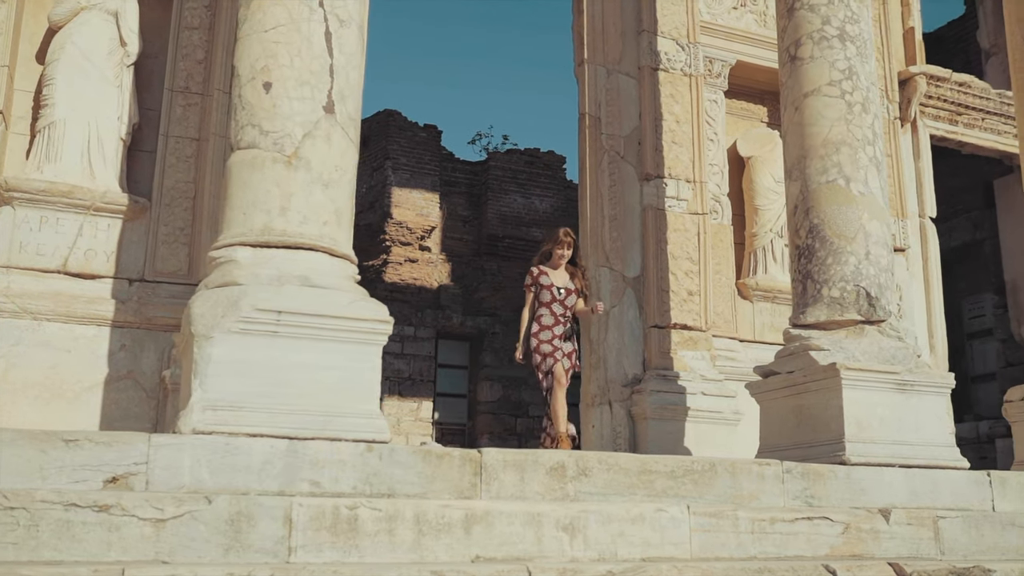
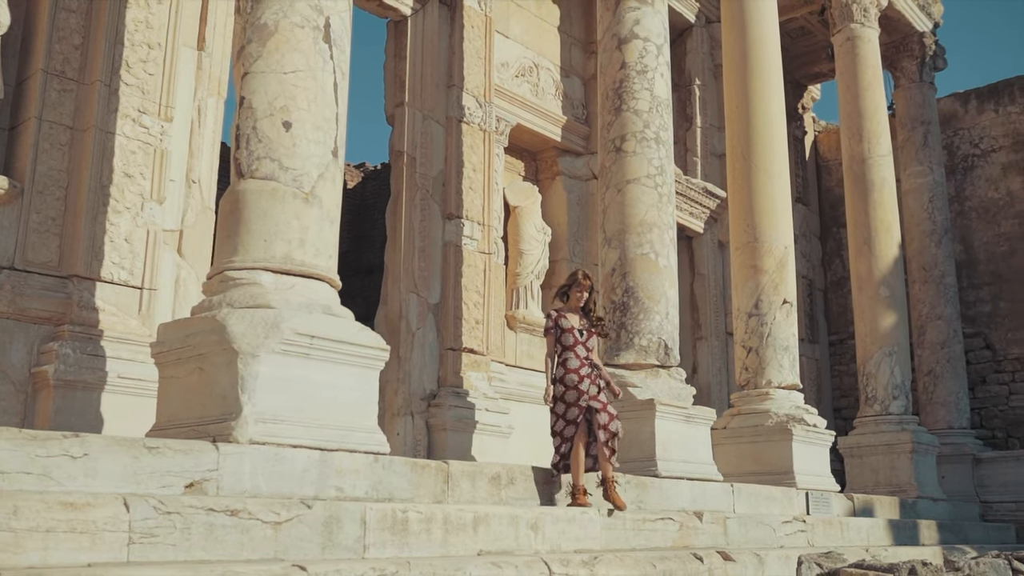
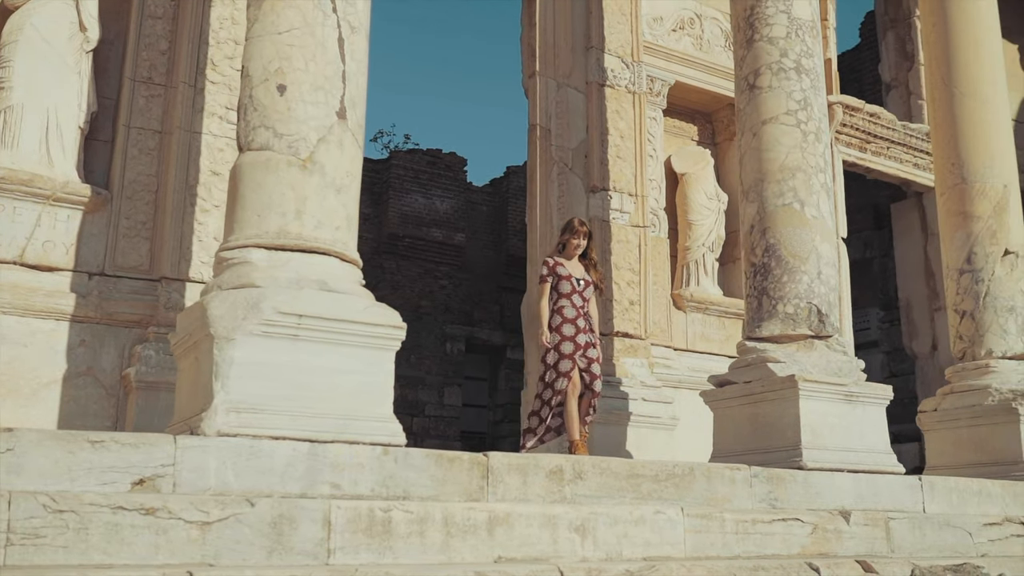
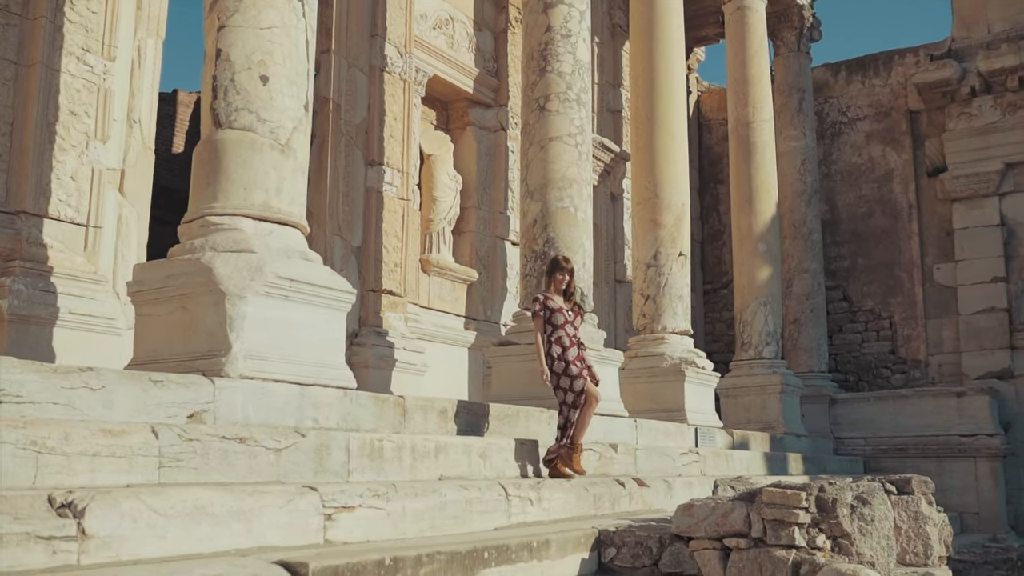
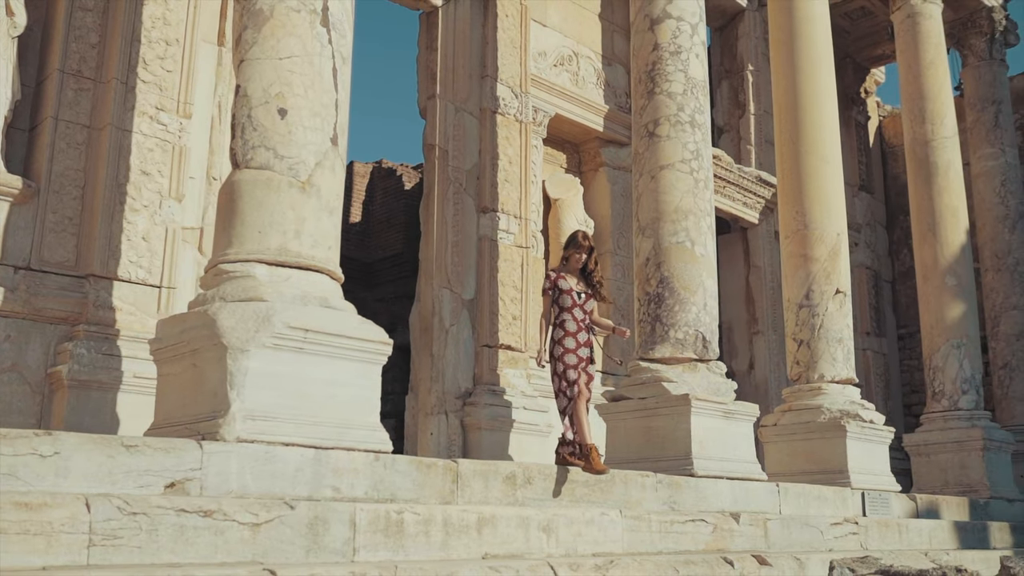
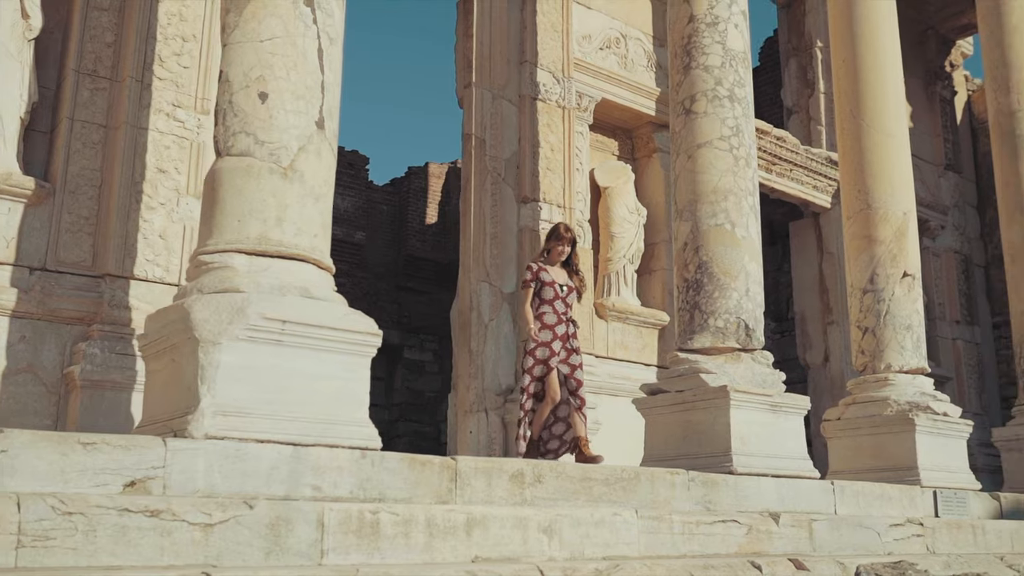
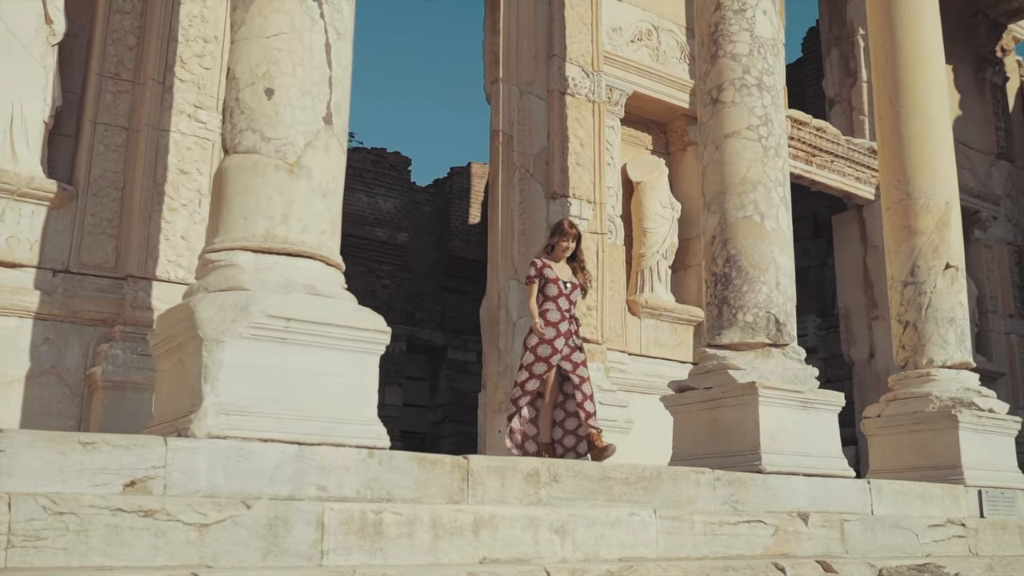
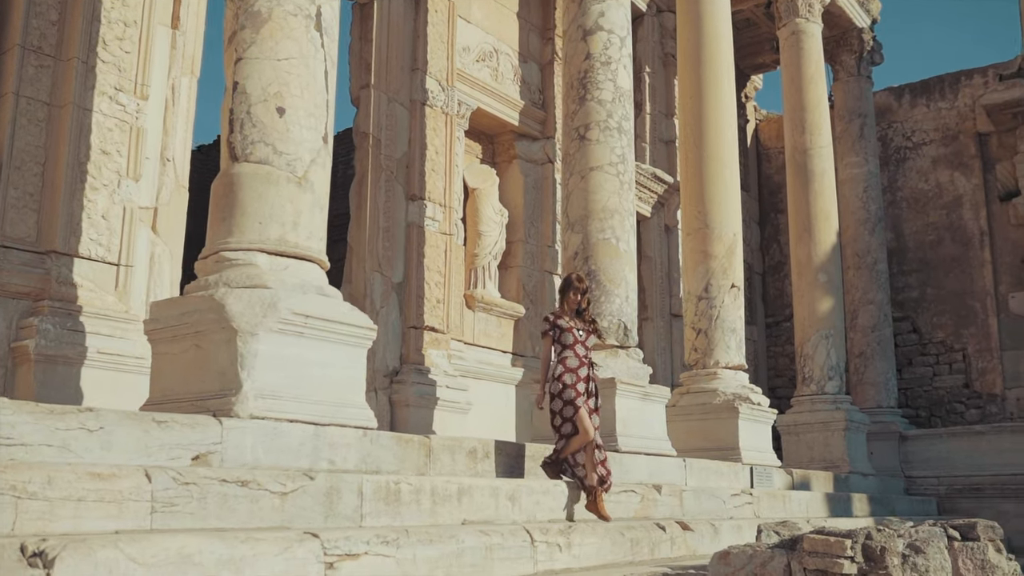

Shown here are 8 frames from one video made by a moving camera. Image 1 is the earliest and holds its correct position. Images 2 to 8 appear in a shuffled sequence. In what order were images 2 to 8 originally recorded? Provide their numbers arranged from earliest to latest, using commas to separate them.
3, 7, 6, 5, 2, 8, 4
